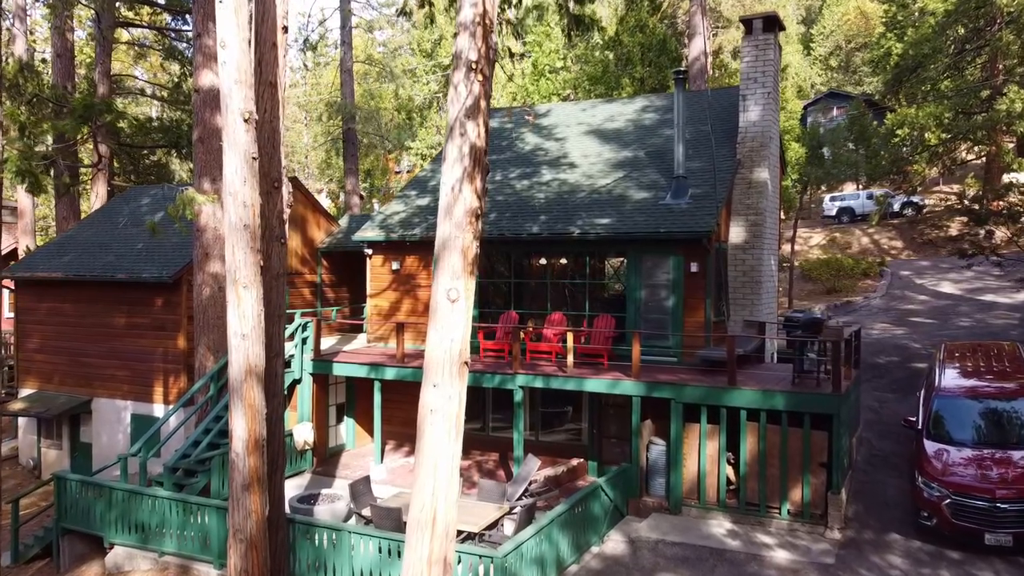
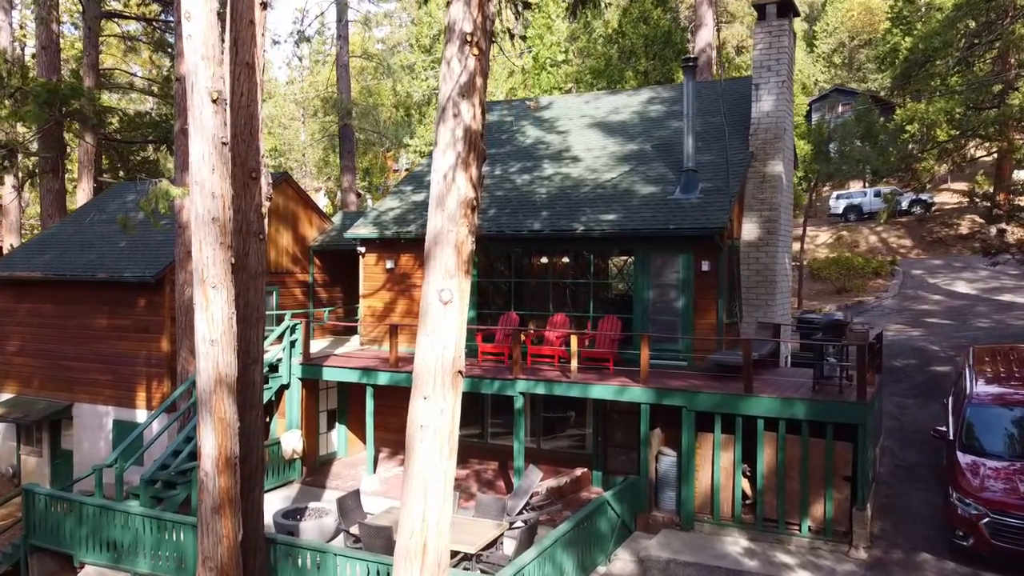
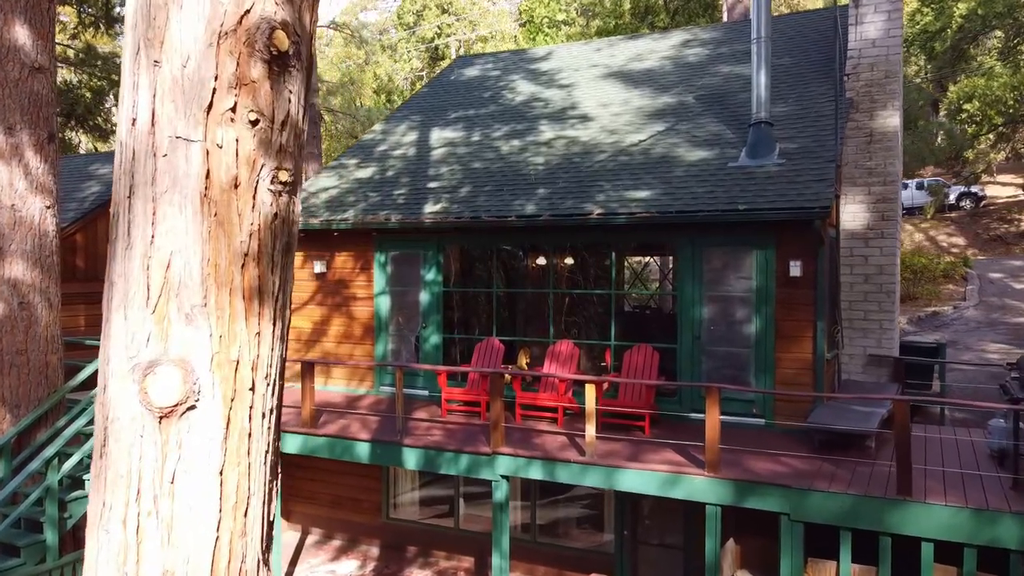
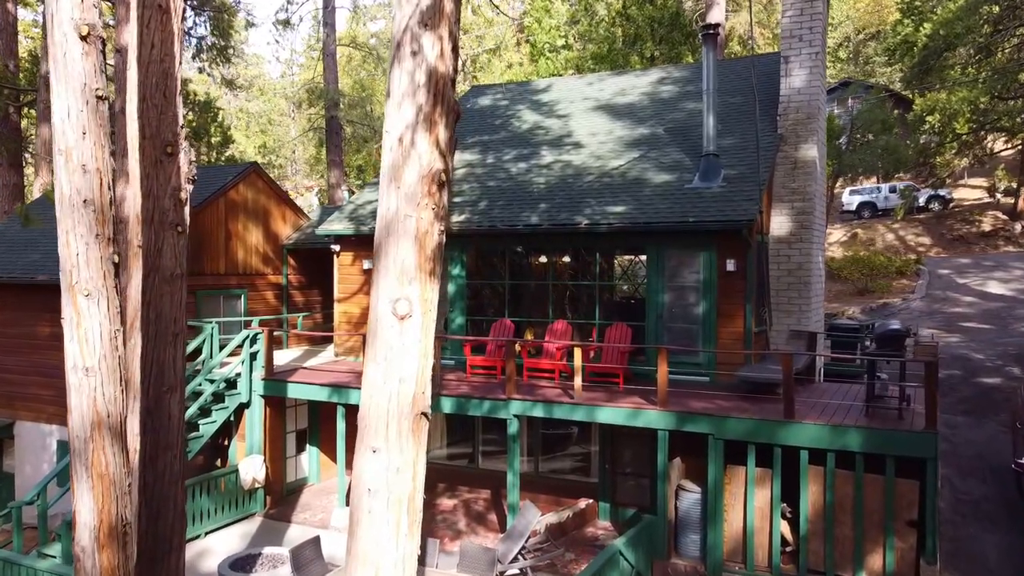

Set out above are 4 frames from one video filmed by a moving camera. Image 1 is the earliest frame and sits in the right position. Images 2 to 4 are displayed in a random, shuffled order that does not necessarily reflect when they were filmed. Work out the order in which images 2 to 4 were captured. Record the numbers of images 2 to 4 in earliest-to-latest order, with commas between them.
2, 4, 3
